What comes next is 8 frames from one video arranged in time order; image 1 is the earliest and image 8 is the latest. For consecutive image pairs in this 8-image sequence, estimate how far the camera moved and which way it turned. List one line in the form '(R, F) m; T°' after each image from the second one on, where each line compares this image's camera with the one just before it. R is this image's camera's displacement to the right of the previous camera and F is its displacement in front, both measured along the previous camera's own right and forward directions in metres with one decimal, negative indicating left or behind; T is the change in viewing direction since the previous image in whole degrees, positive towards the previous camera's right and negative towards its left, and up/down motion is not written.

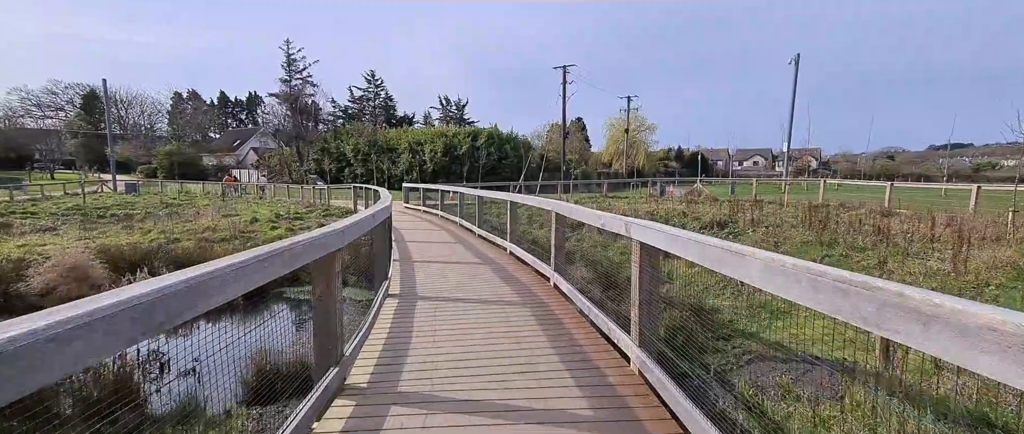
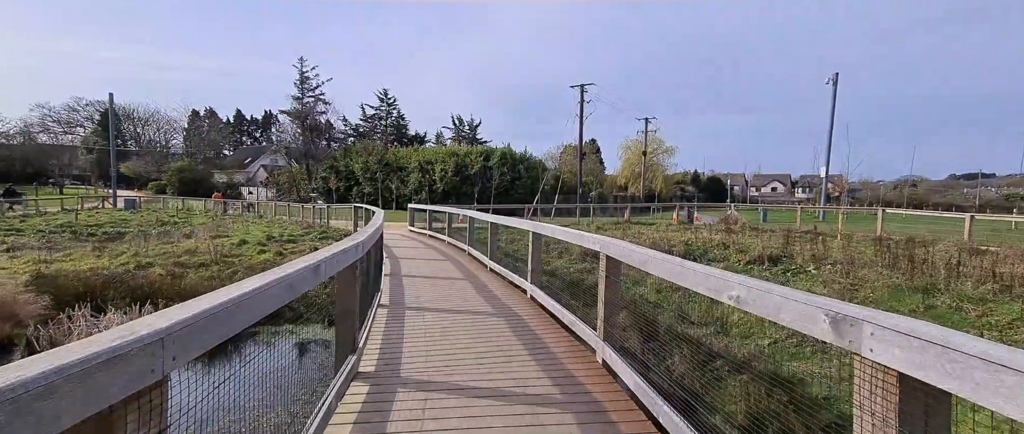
(-0.1, +1.0) m; -1°
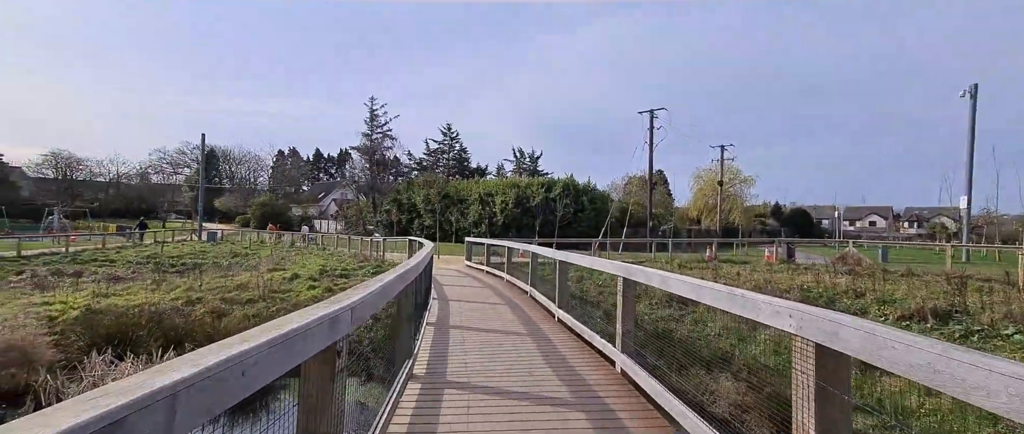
(-0.1, +1.1) m; -7°
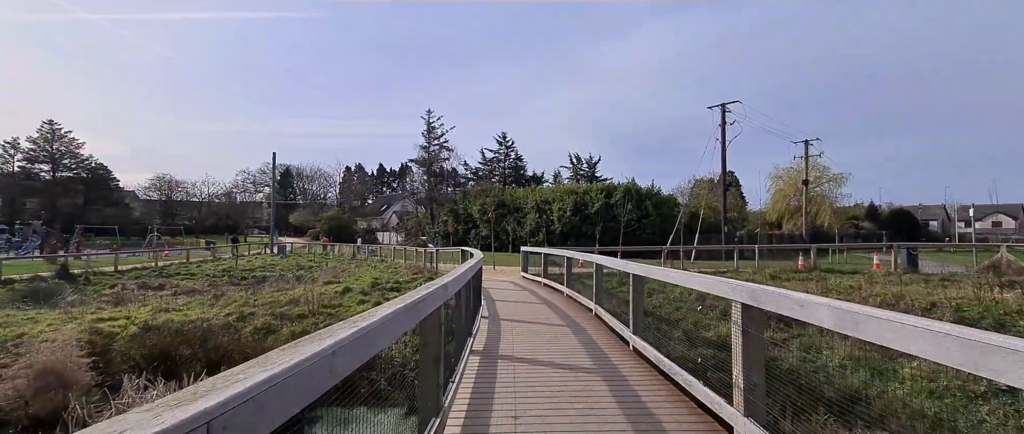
(0.0, +1.0) m; -7°
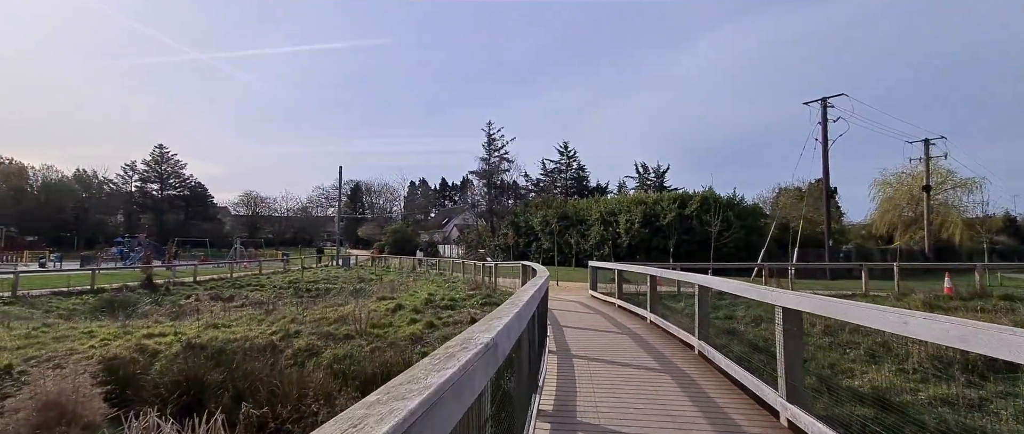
(-0.1, +1.3) m; -7°
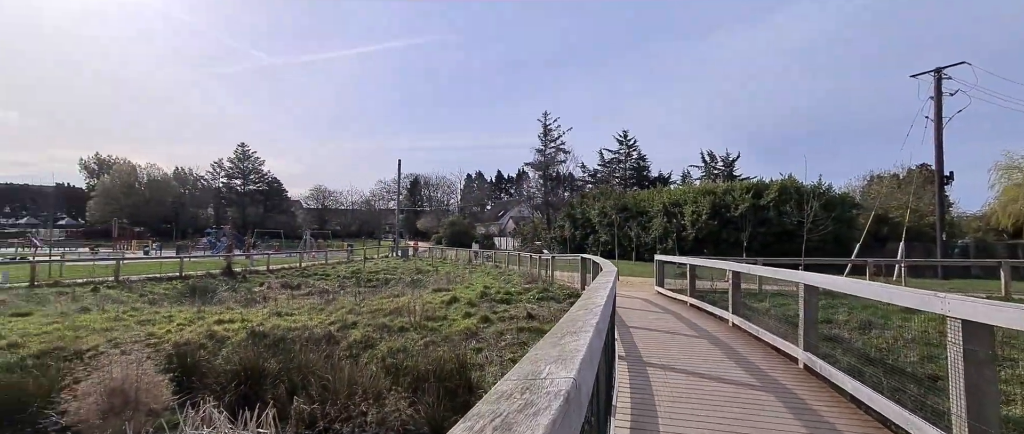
(-0.1, +0.7) m; -6°
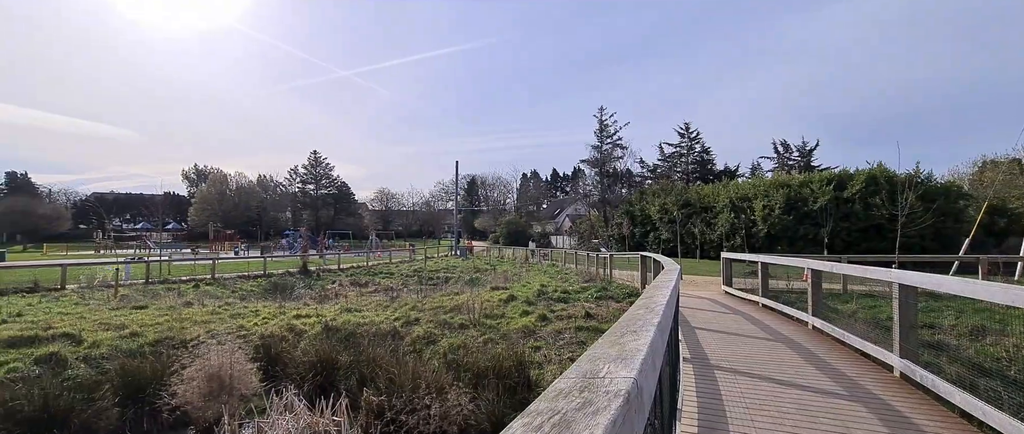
(-0.1, +0.5) m; -6°
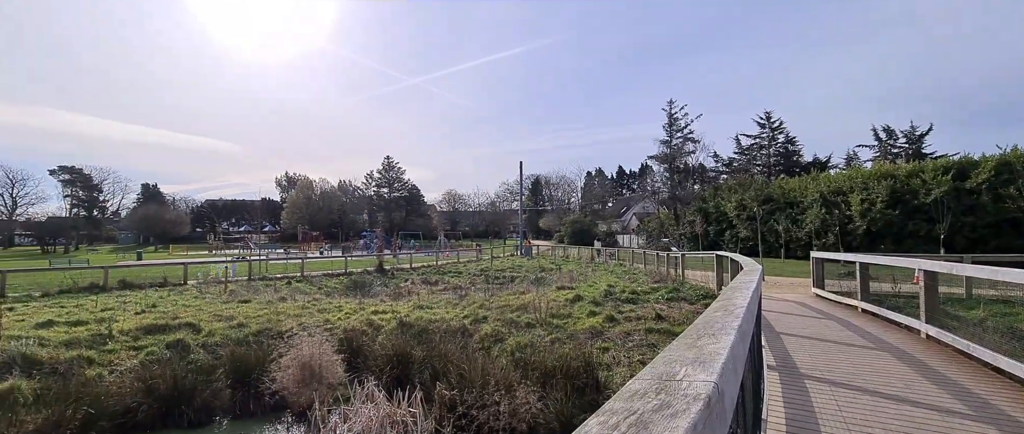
(-0.1, +0.6) m; -7°
